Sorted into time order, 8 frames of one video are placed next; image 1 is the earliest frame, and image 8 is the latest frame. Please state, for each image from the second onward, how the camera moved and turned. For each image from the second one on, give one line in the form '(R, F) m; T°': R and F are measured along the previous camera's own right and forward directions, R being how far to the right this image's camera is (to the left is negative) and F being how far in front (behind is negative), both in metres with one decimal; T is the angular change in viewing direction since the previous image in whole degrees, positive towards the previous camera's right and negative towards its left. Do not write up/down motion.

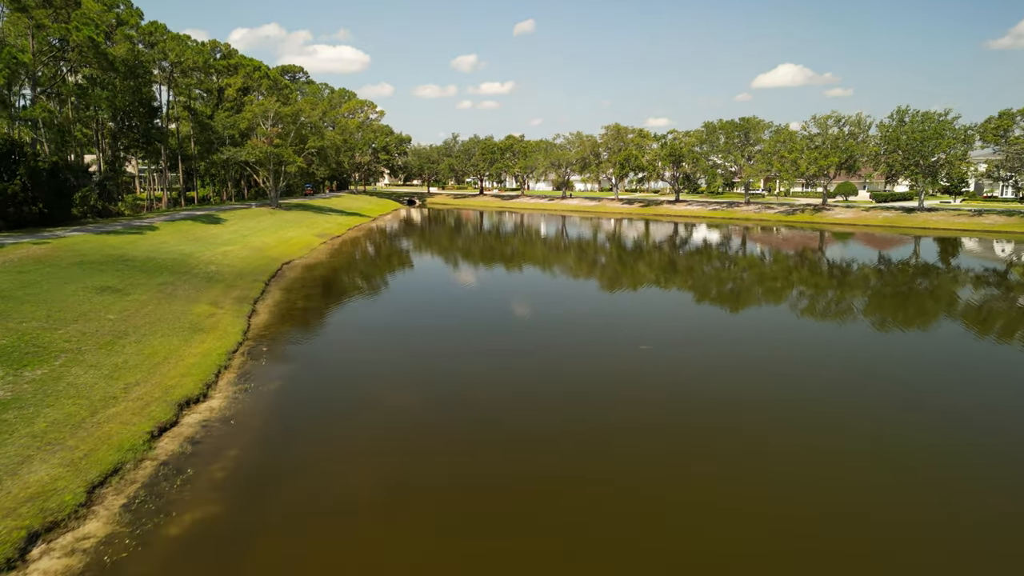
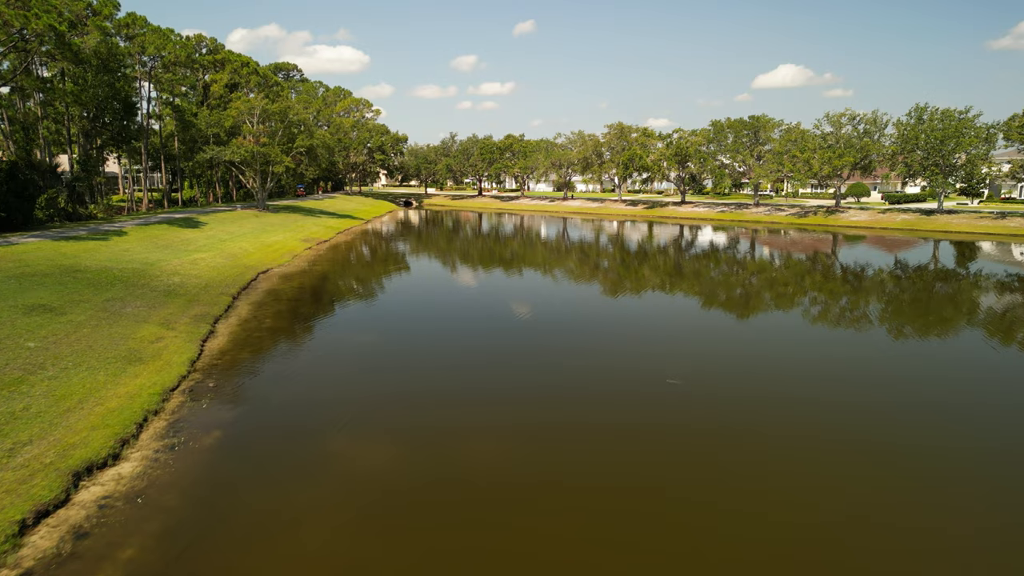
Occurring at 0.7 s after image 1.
(+0.1, +2.6) m; 0°
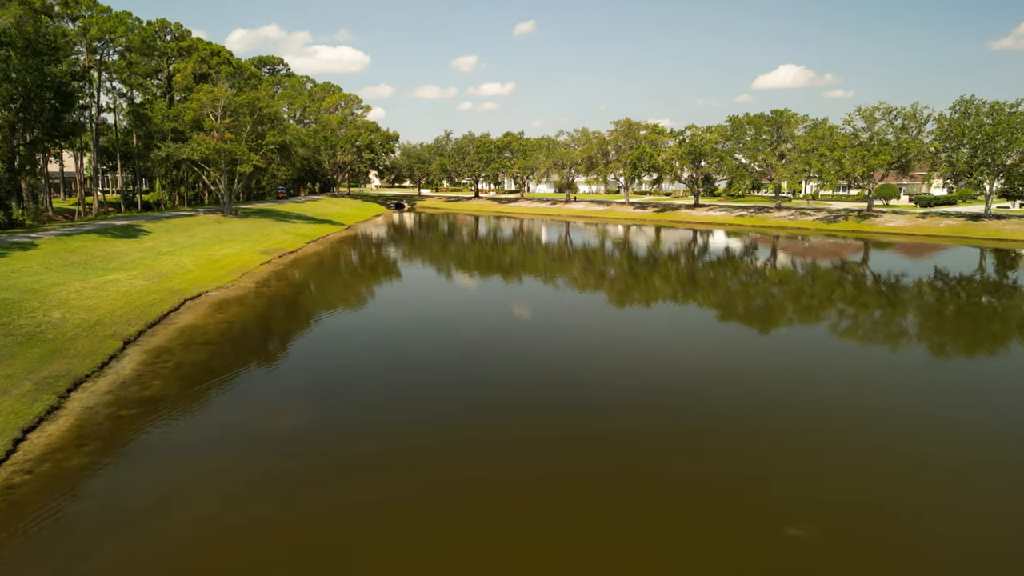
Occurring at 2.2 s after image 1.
(+0.2, +5.5) m; 0°
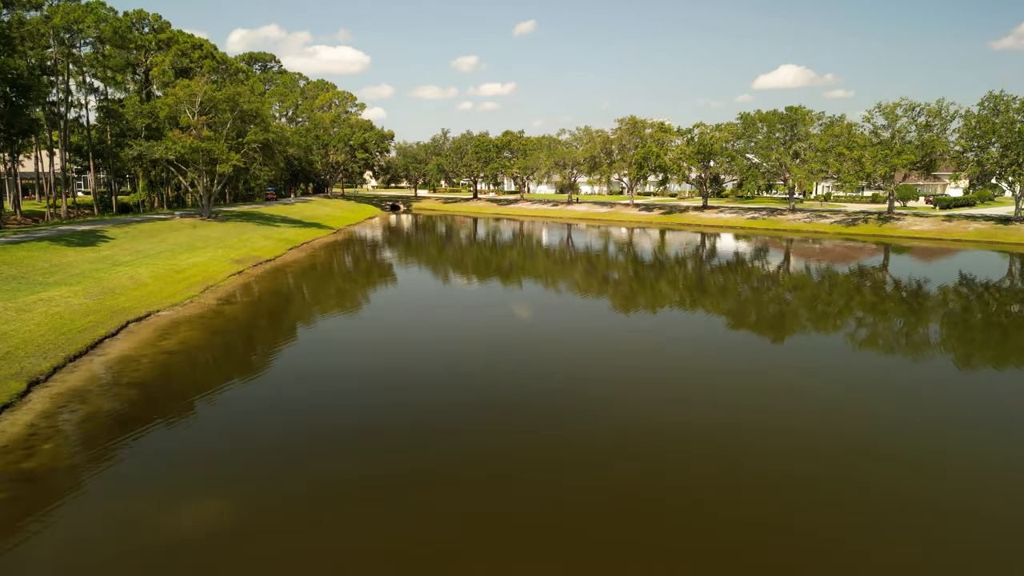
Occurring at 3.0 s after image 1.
(+0.1, +2.9) m; 0°
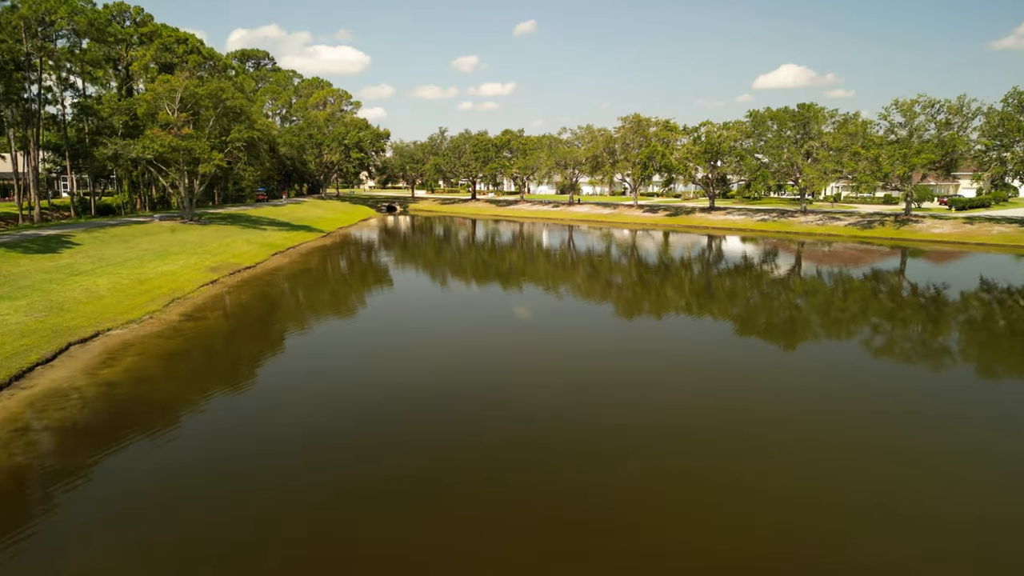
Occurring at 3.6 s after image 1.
(+0.1, +2.2) m; 0°
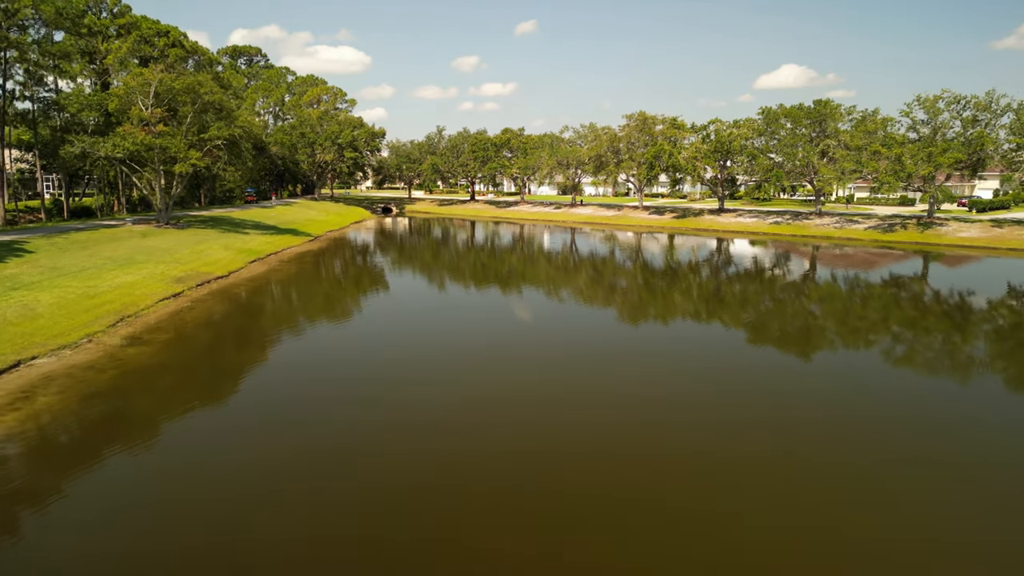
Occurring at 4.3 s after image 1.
(+0.1, +2.6) m; 0°
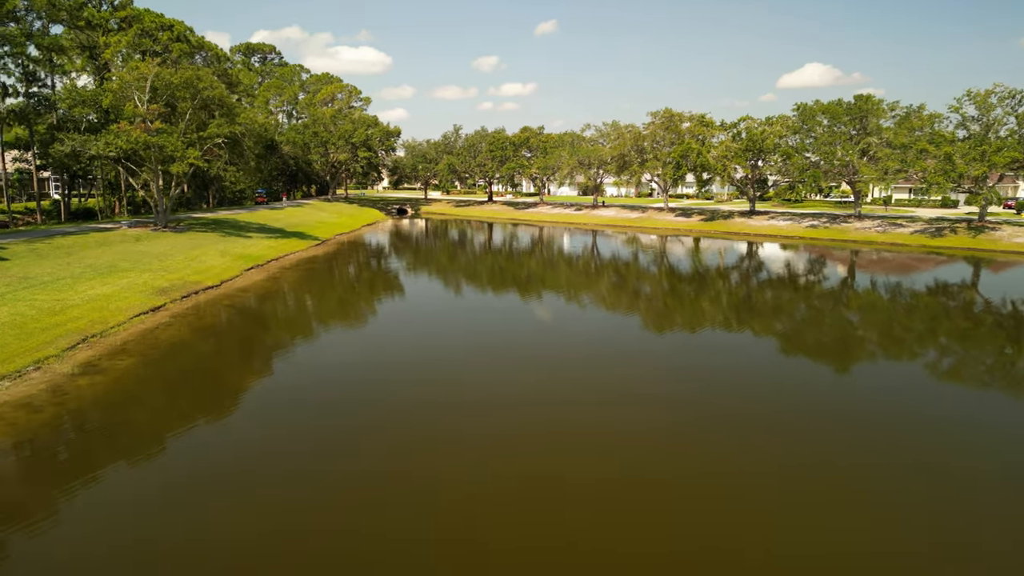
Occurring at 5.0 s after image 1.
(0.0, +2.7) m; -2°
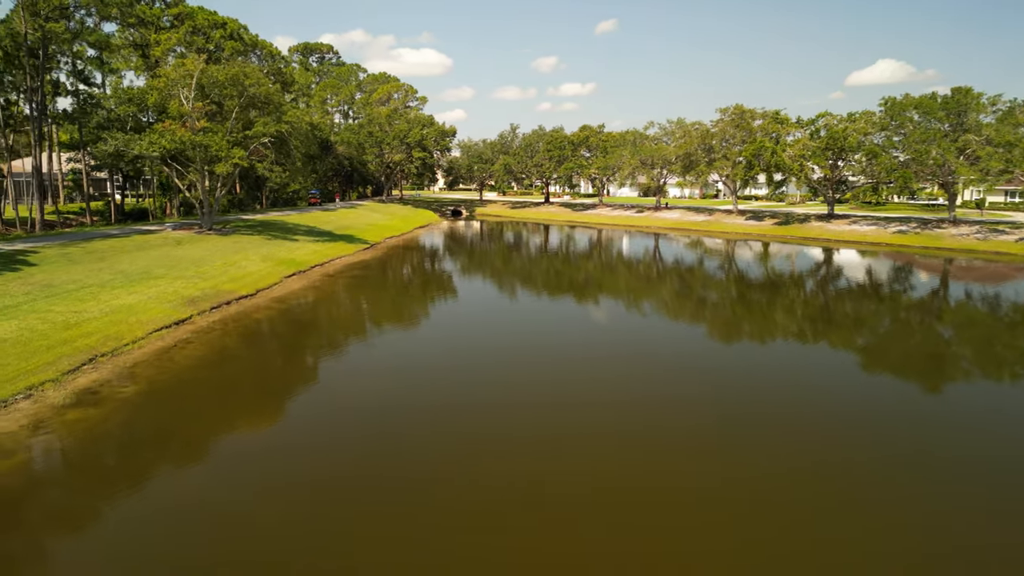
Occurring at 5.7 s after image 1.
(-0.2, +3.1) m; -6°
